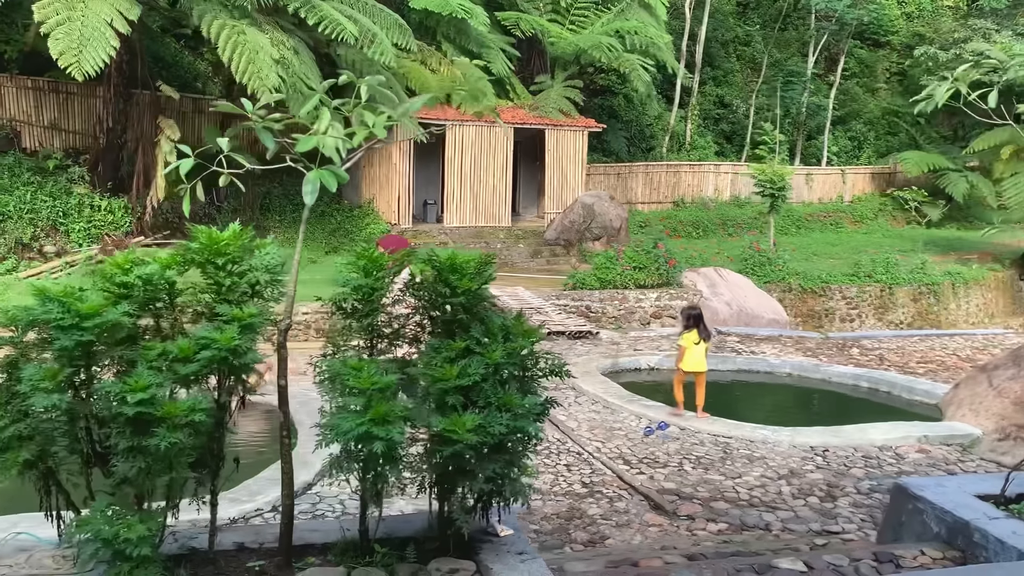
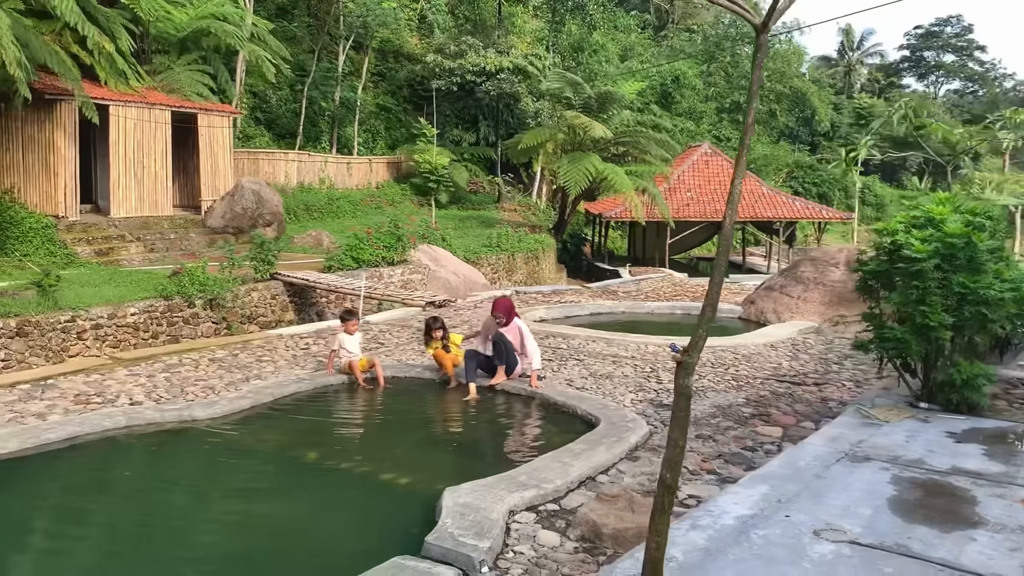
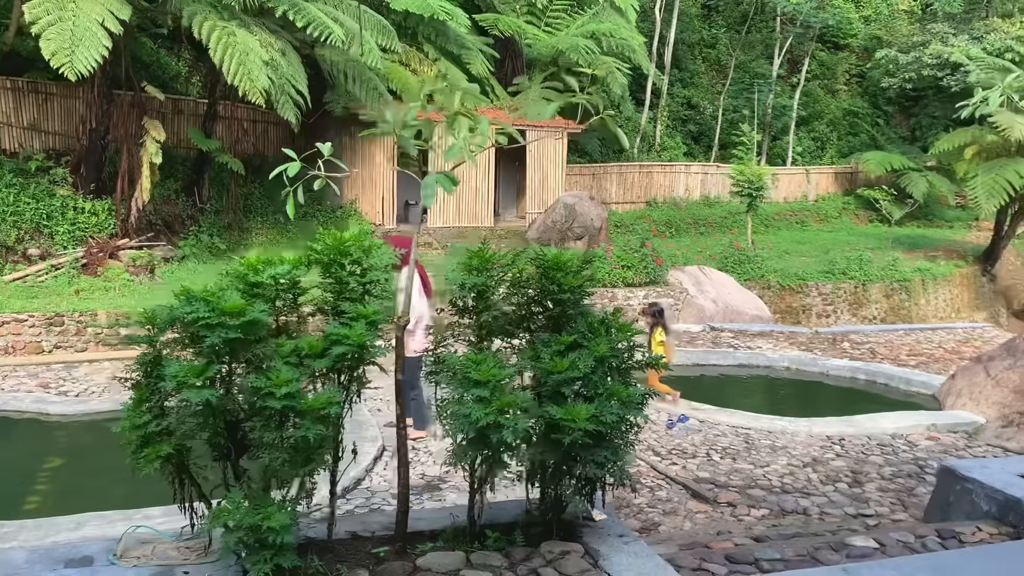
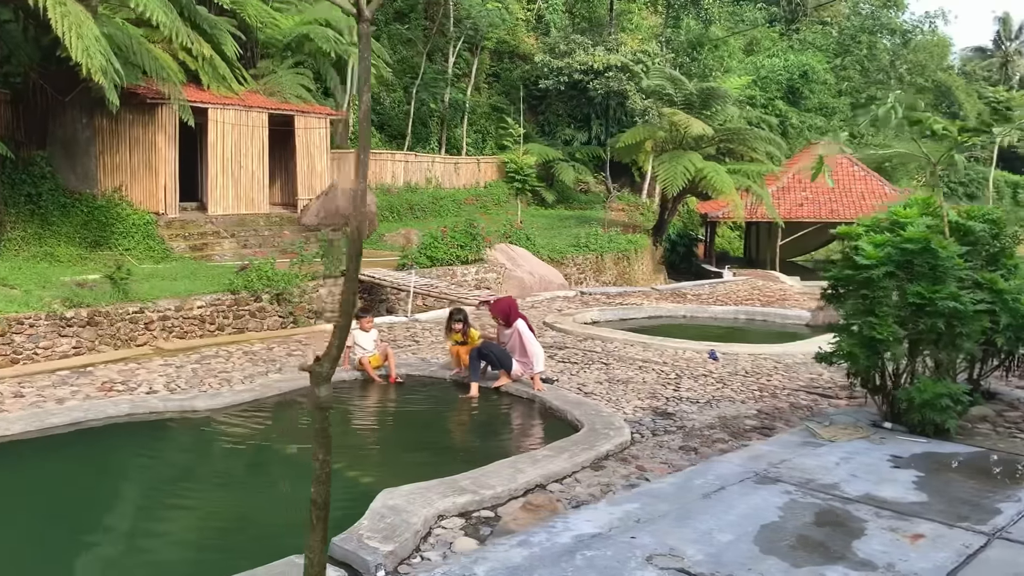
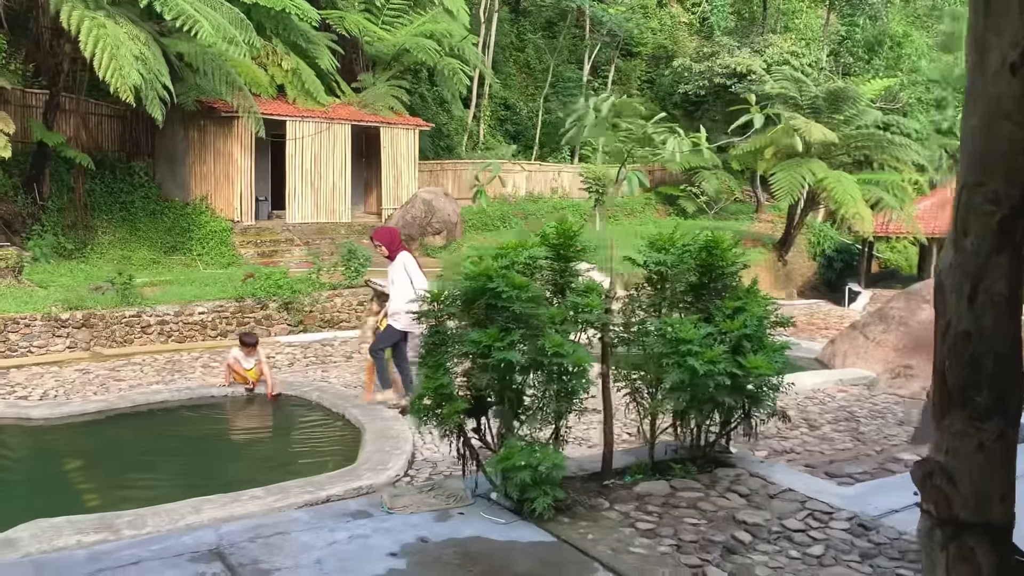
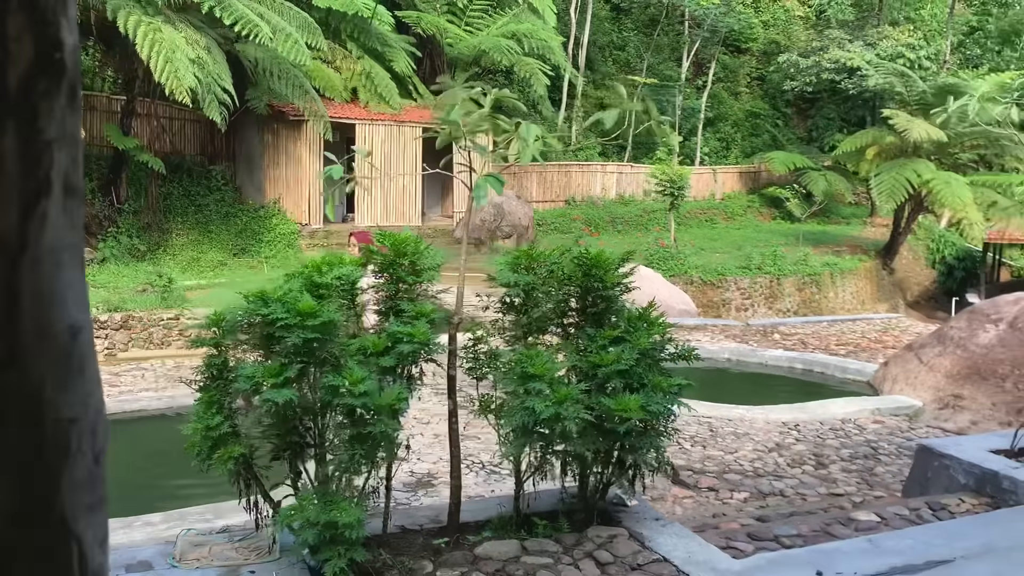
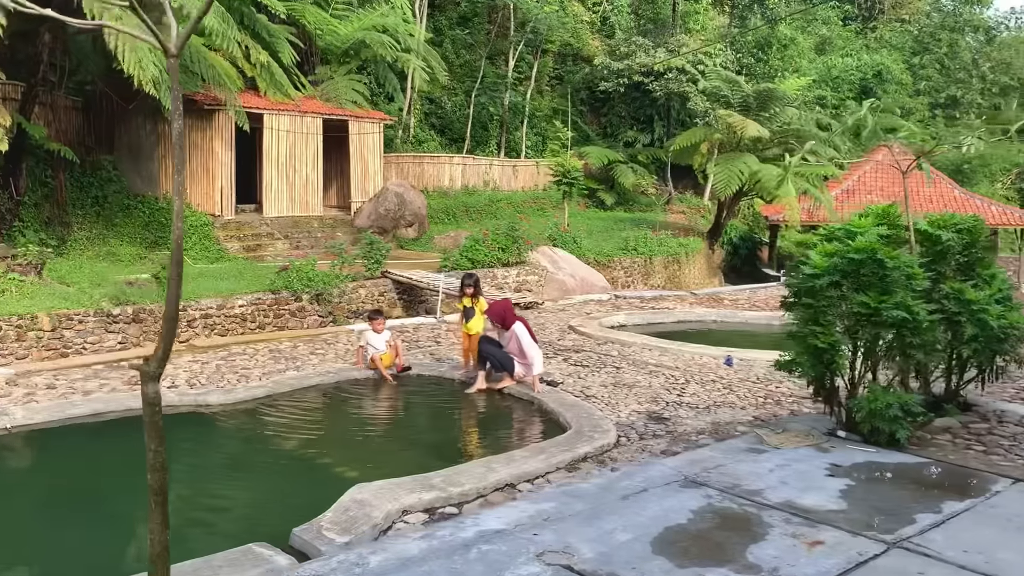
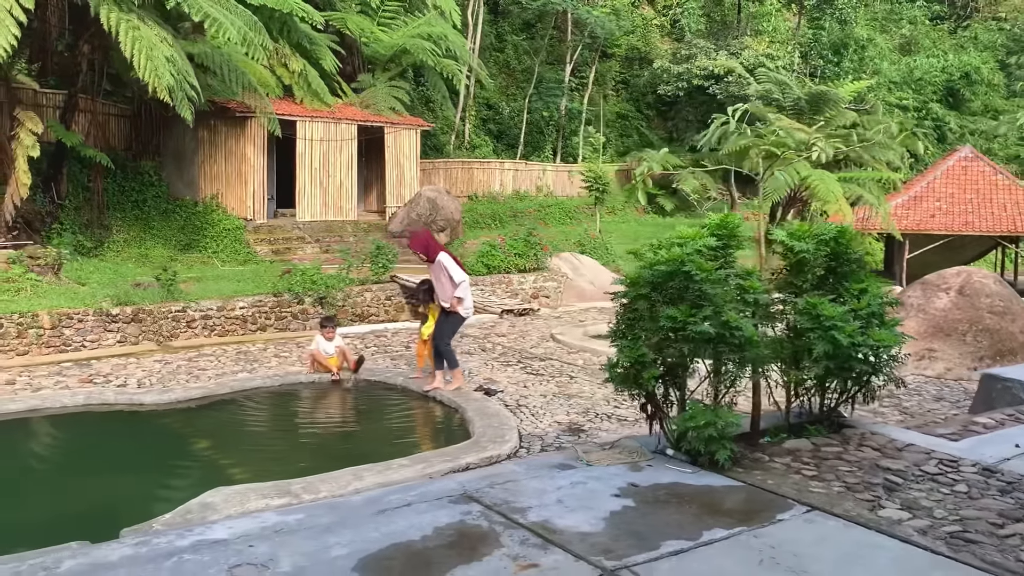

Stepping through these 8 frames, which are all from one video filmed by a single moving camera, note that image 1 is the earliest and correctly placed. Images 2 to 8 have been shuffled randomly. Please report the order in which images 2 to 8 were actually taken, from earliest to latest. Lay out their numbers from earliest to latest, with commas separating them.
3, 6, 5, 8, 7, 4, 2
